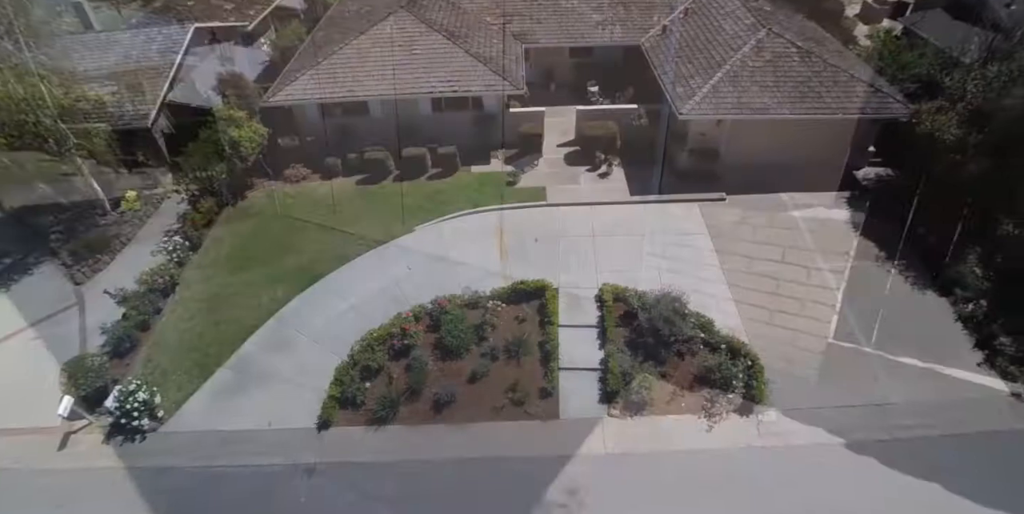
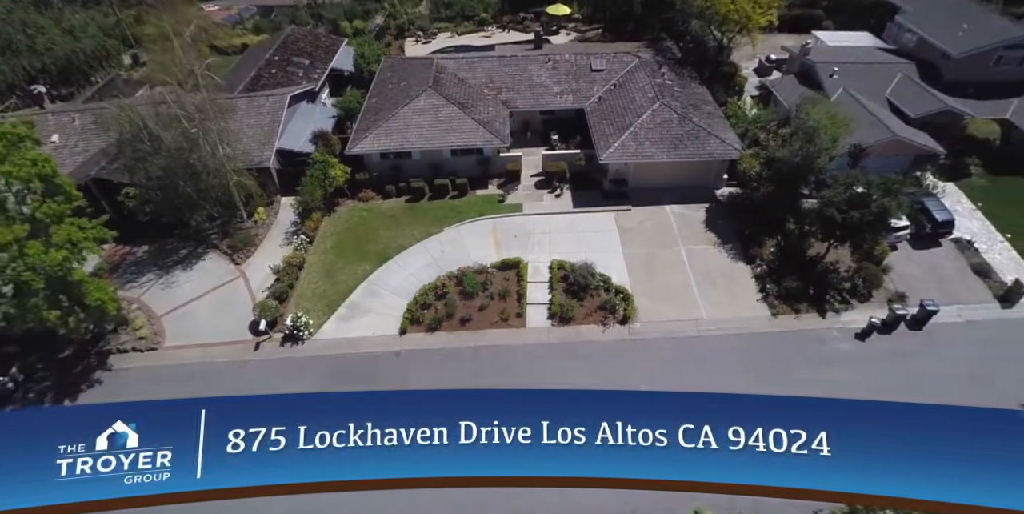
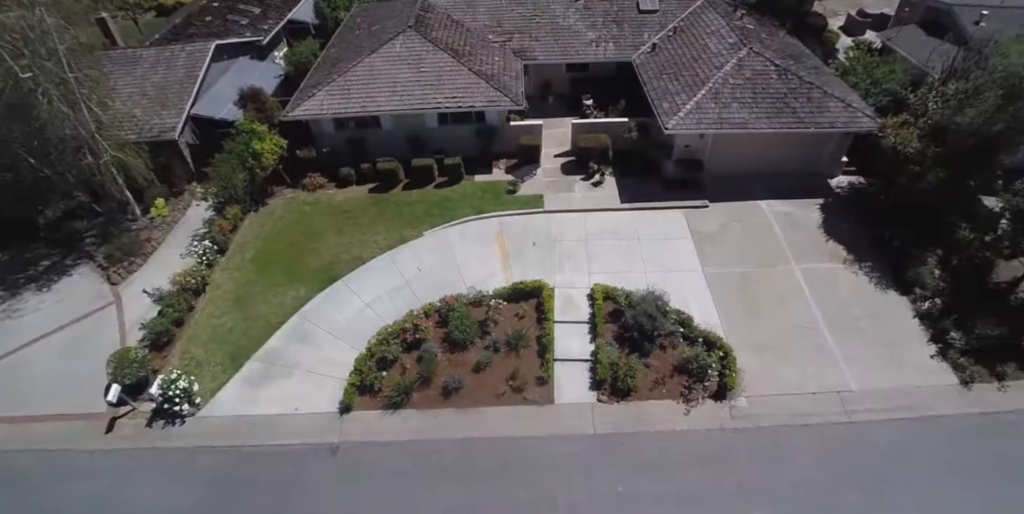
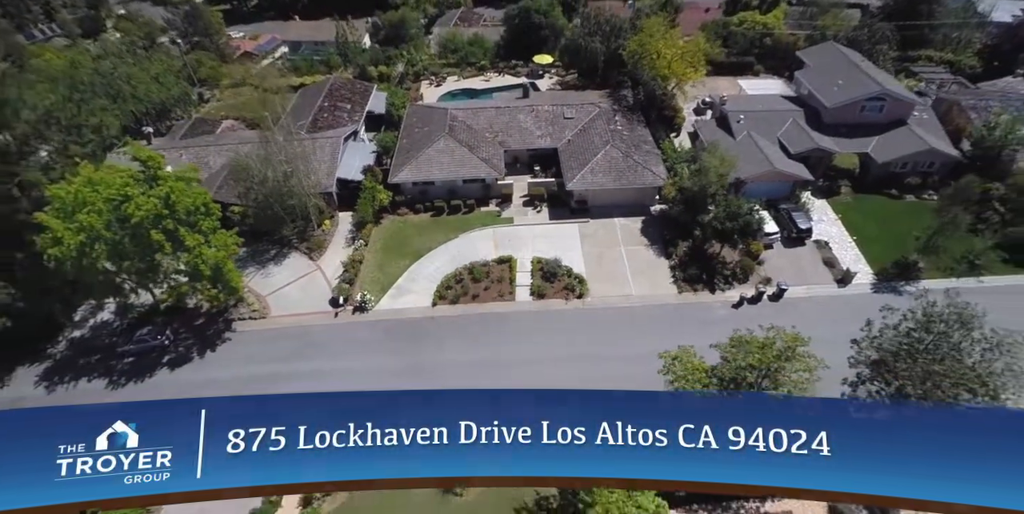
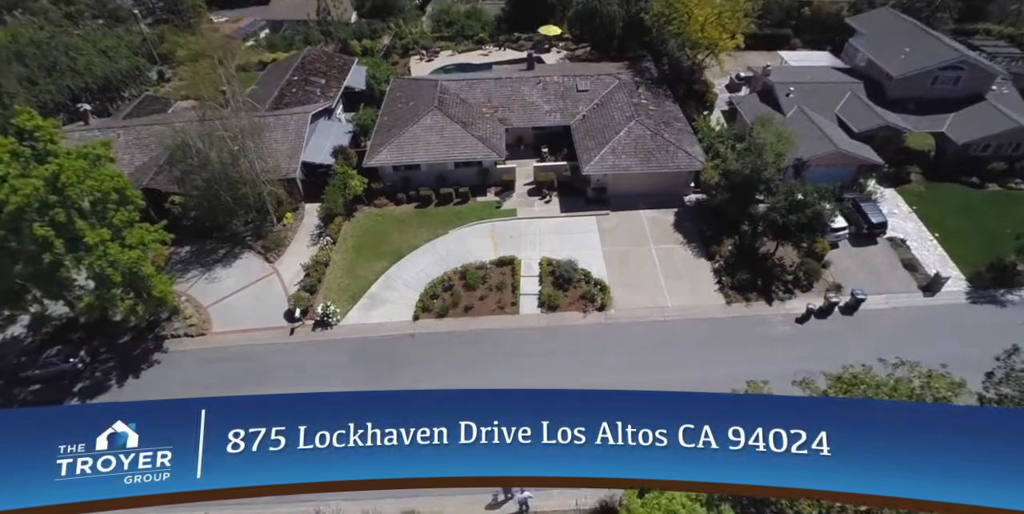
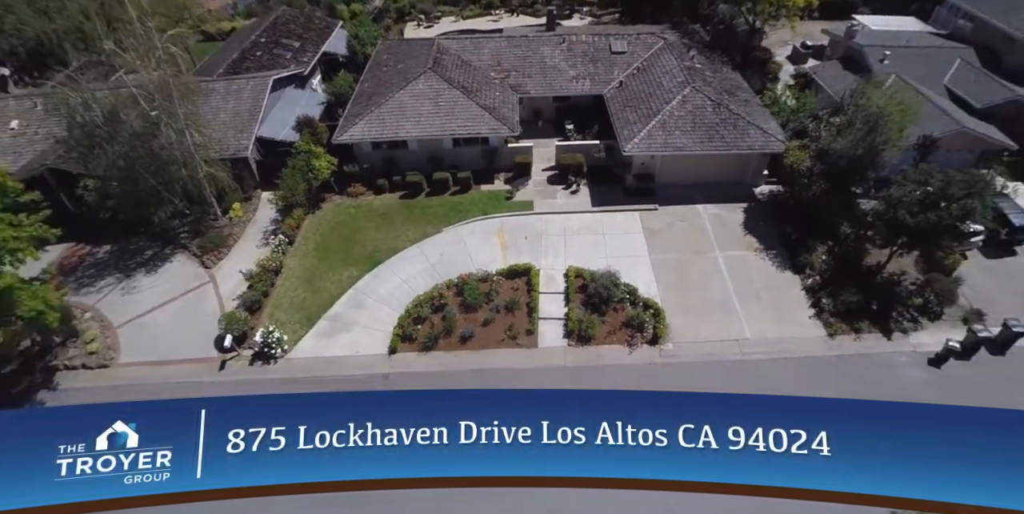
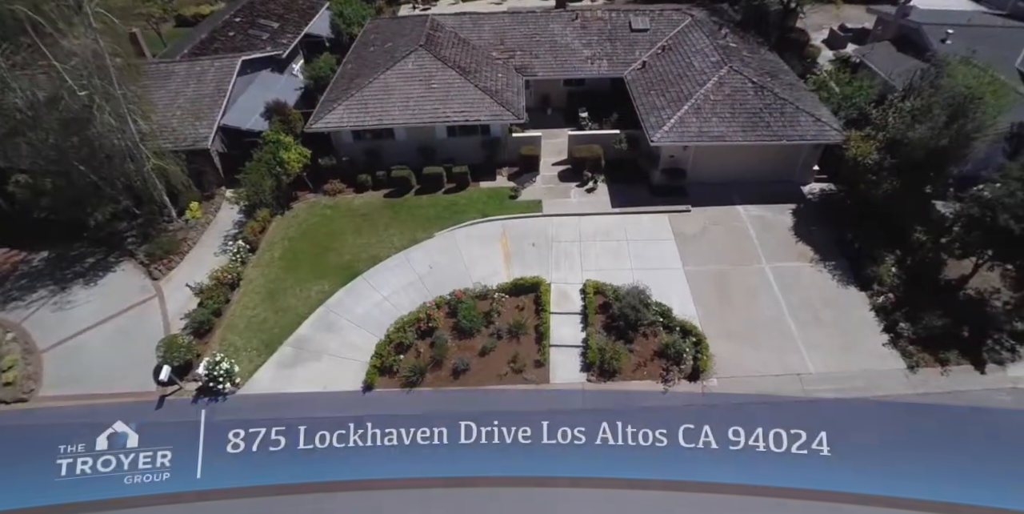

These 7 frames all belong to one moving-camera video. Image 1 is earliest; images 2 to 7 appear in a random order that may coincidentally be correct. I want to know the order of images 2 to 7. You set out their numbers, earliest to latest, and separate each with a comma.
3, 7, 6, 2, 5, 4
